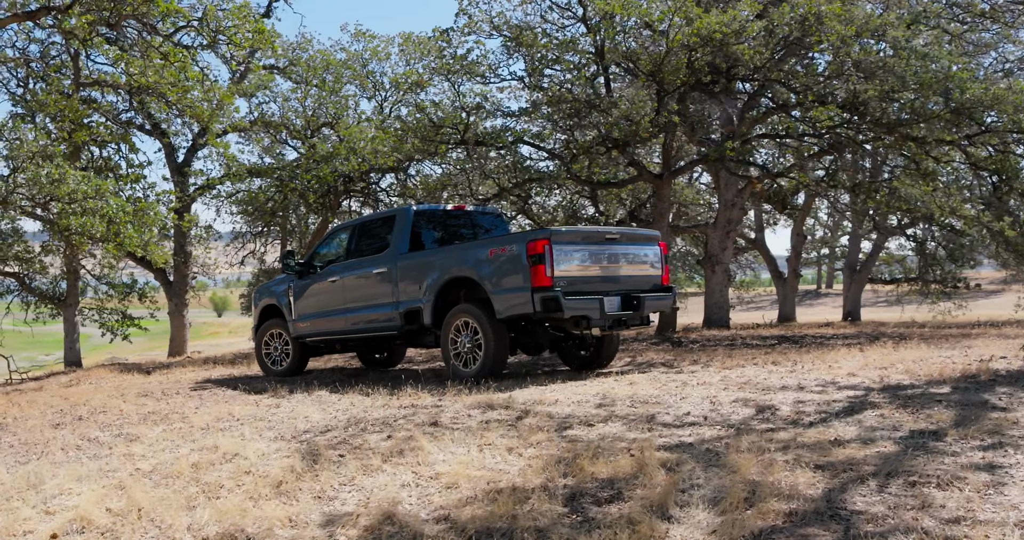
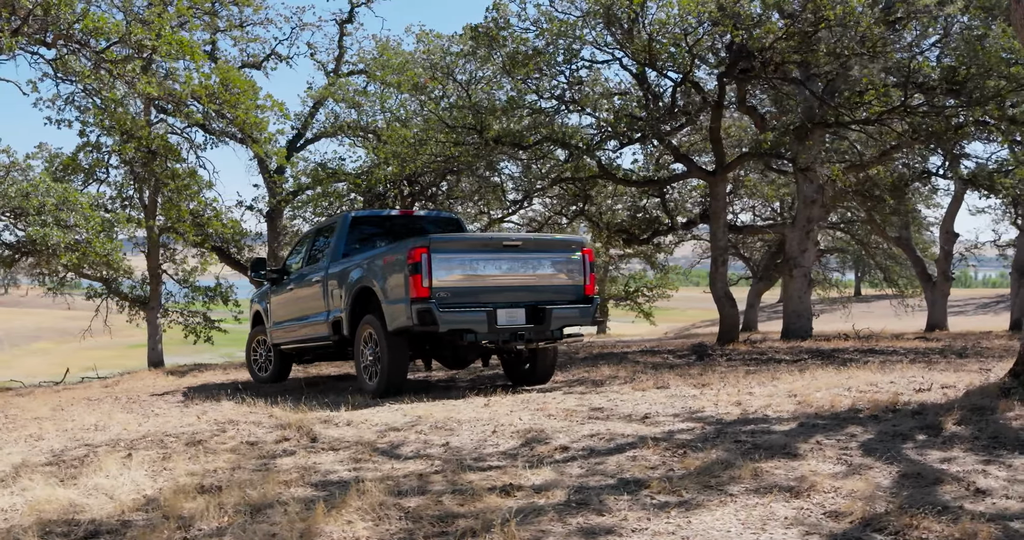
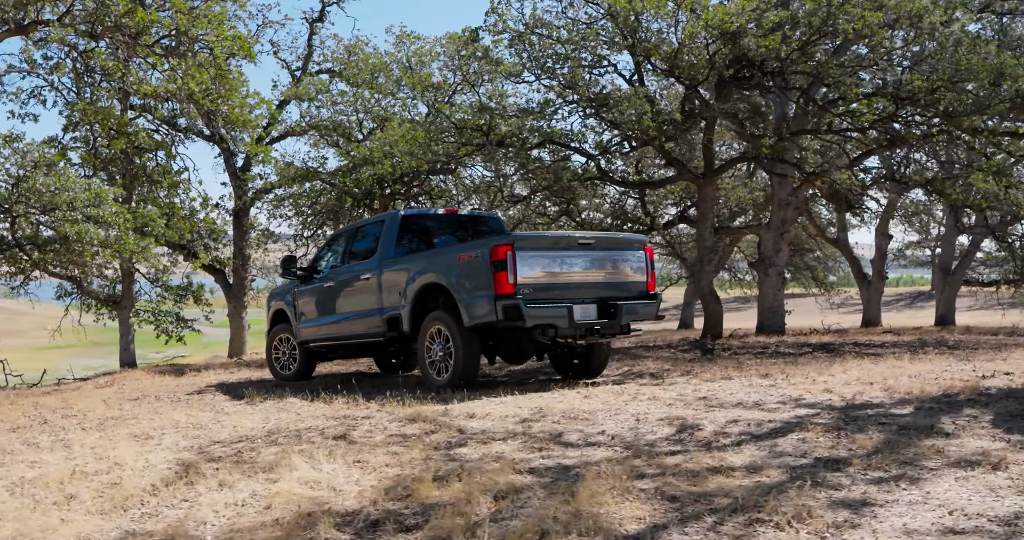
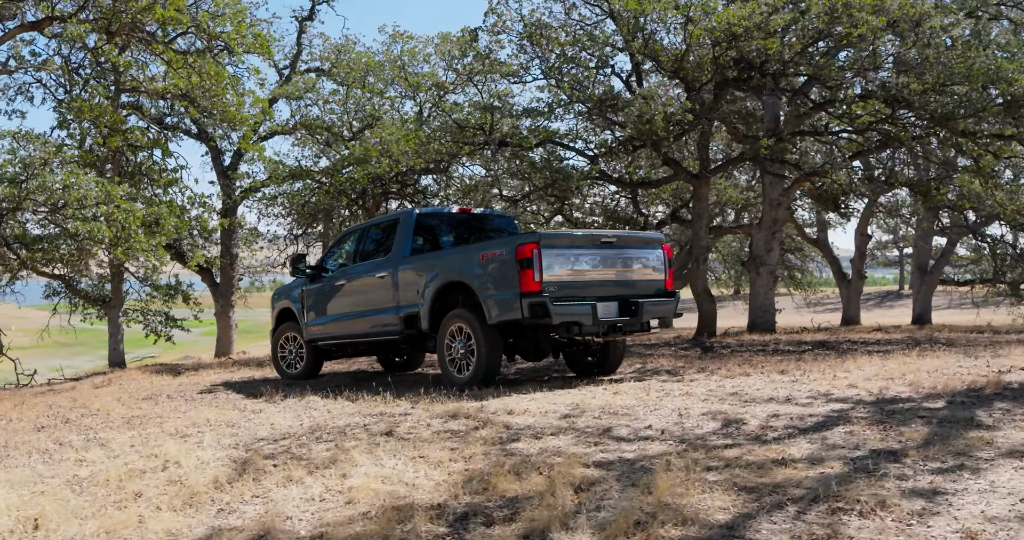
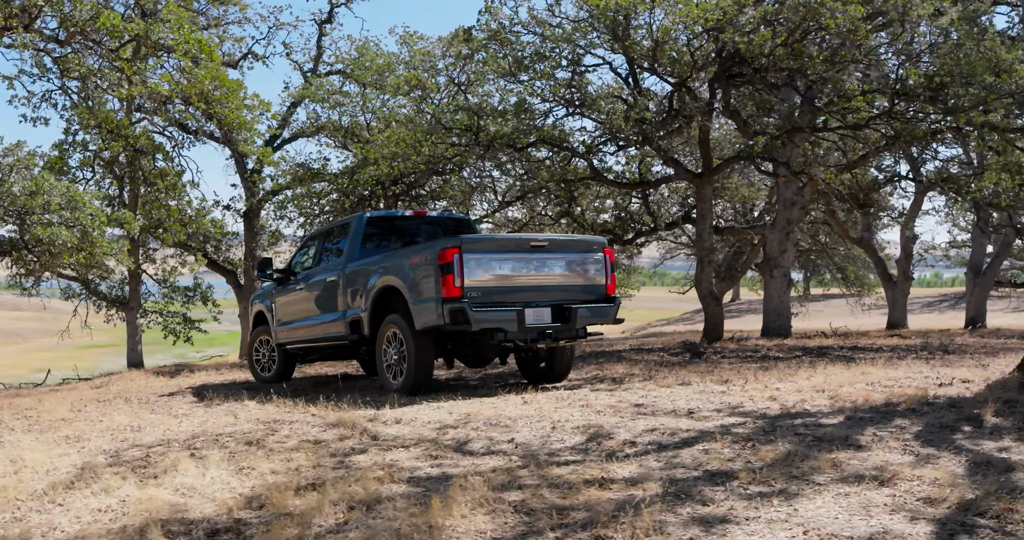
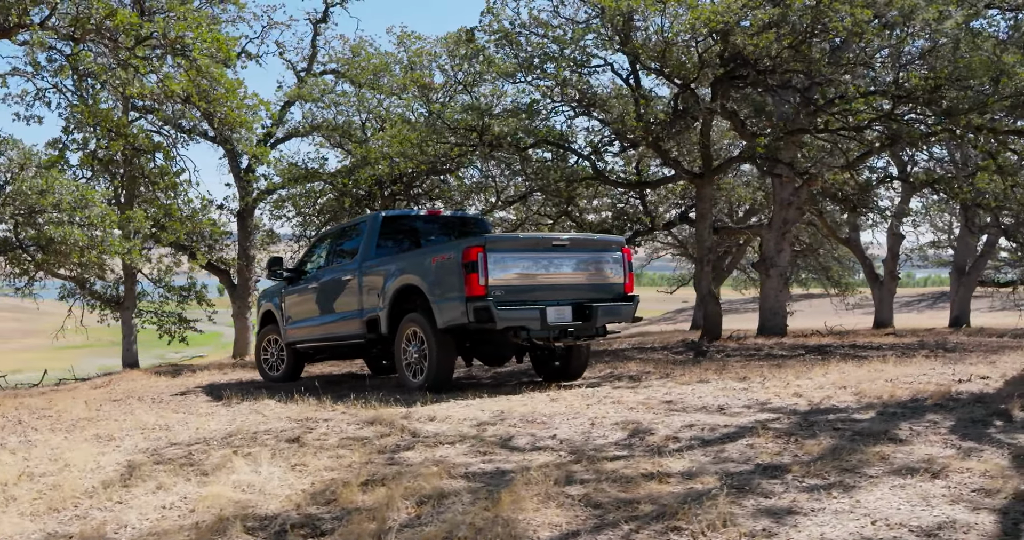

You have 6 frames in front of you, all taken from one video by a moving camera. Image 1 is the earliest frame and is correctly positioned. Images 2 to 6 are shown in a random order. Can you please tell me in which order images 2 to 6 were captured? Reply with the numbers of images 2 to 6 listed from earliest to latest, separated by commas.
4, 3, 6, 5, 2
